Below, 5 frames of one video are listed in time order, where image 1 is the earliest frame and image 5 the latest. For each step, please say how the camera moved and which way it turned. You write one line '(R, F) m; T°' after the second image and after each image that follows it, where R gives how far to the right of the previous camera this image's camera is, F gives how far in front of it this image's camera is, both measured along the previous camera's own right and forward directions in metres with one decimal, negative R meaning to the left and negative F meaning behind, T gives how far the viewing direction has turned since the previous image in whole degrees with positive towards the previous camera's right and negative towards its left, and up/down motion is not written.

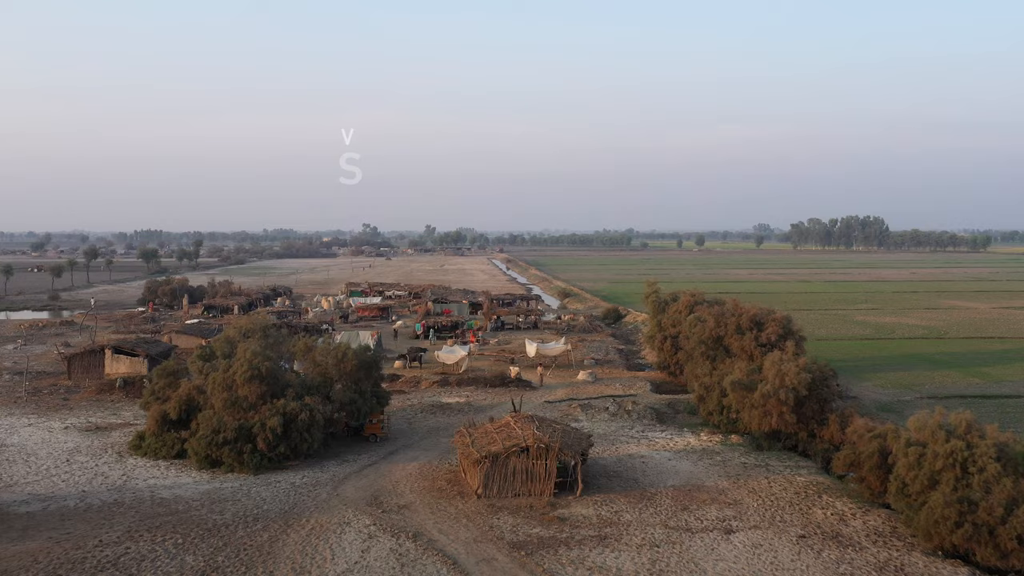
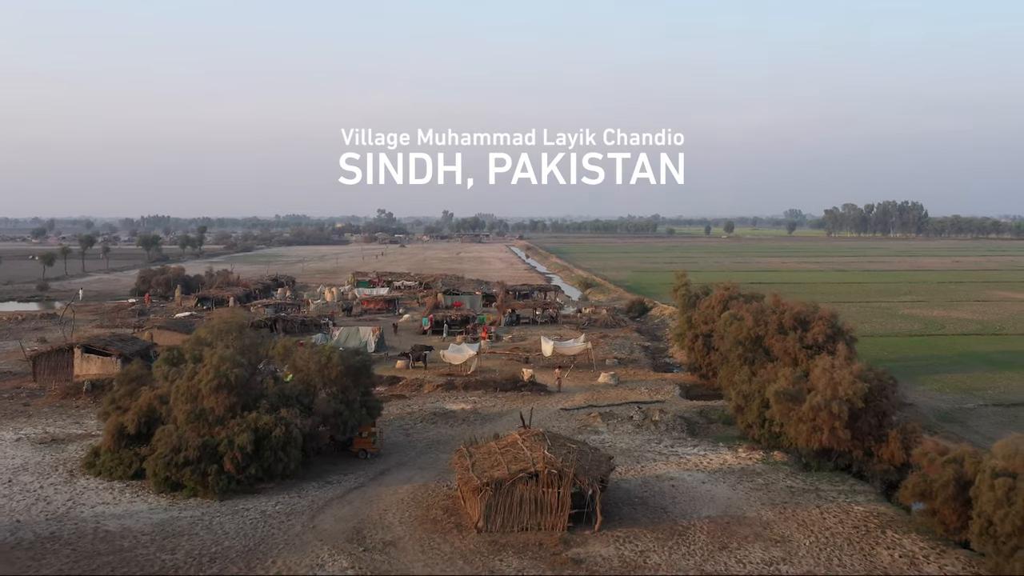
(+0.4, +3.0) m; -2°
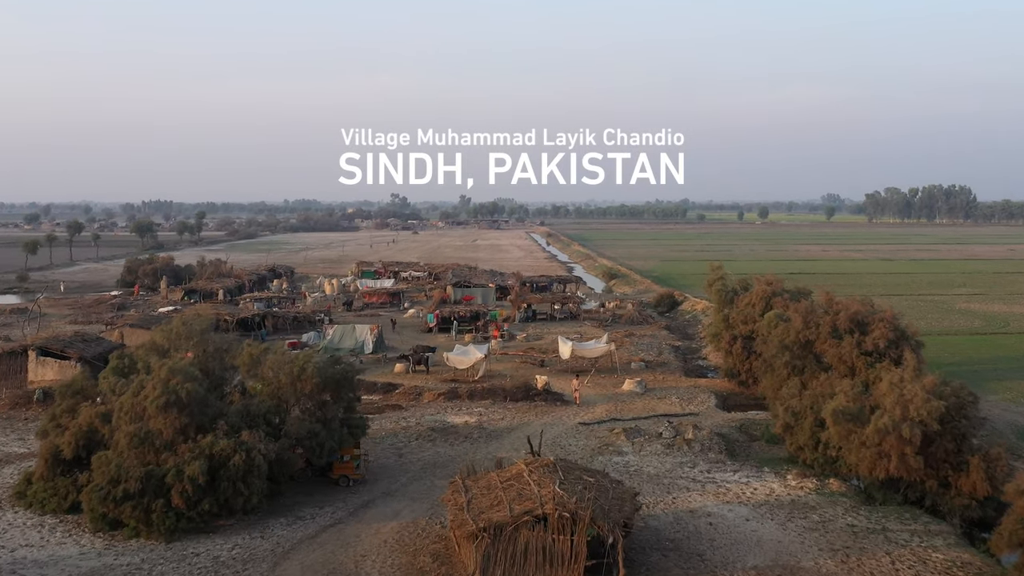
(+0.4, +3.1) m; -2°
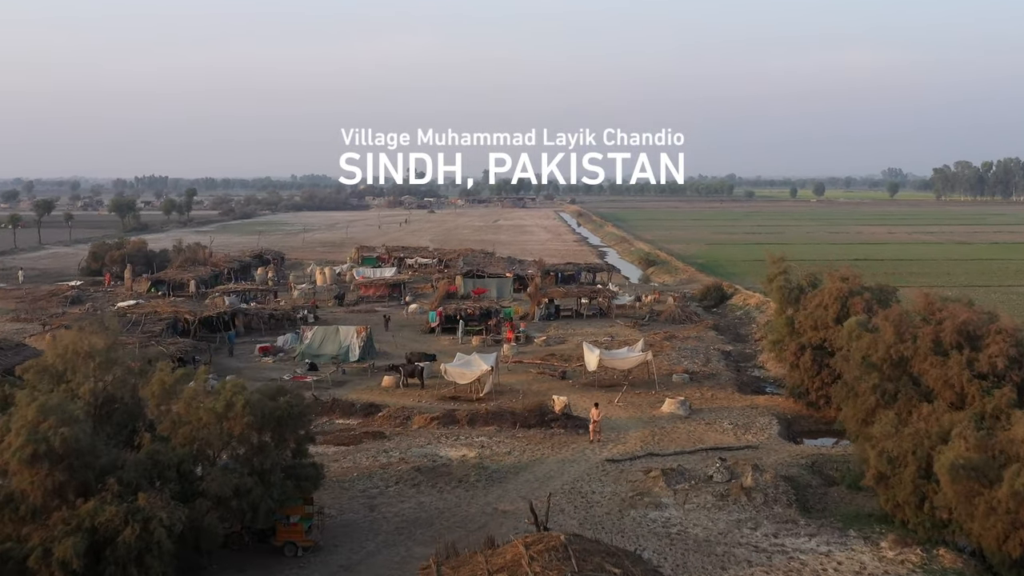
(+0.5, +4.4) m; -3°
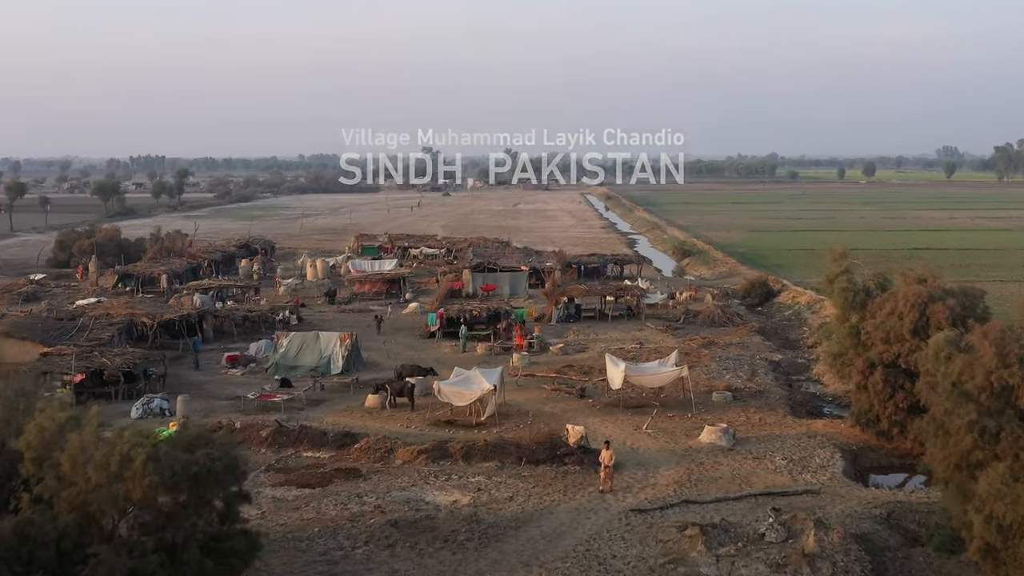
(+0.4, +3.2) m; -2°
